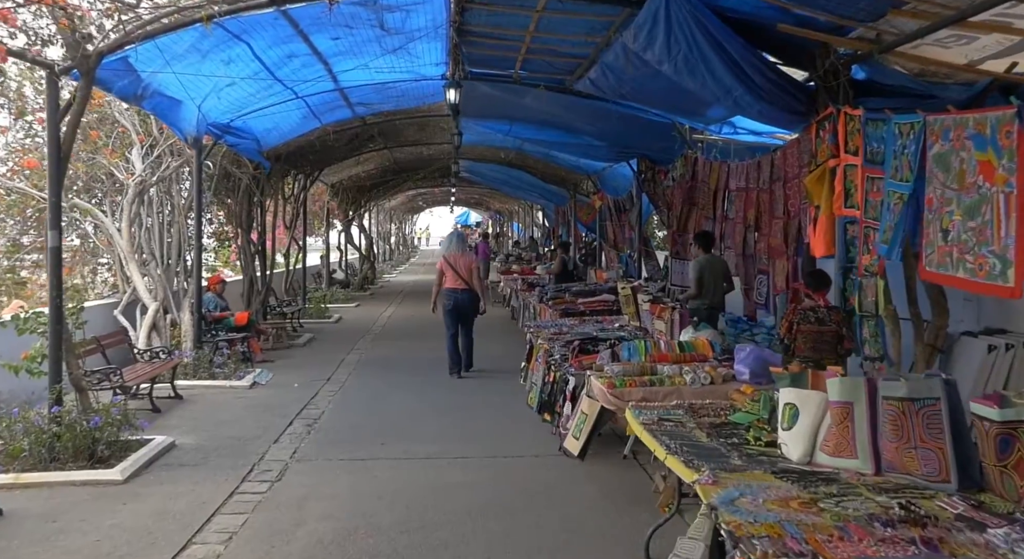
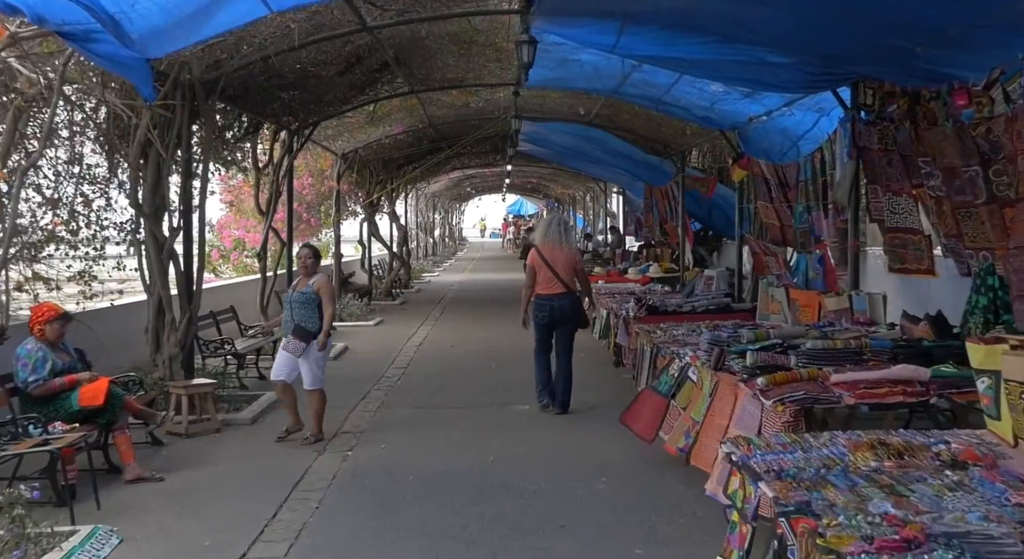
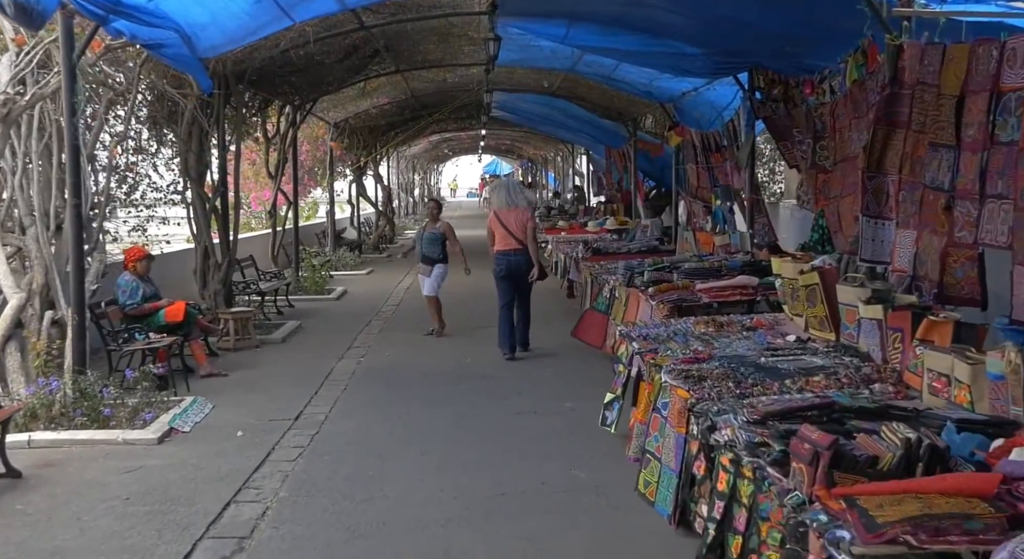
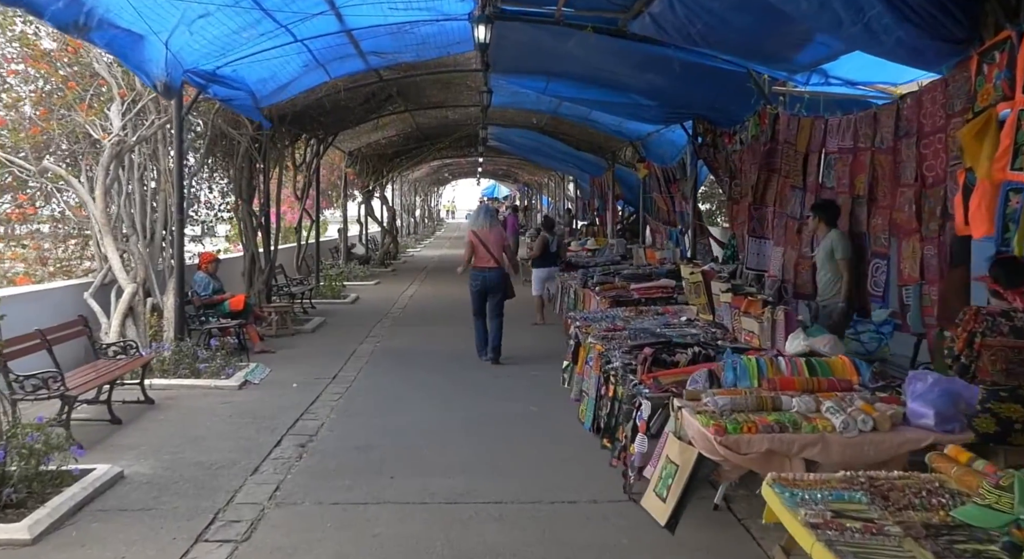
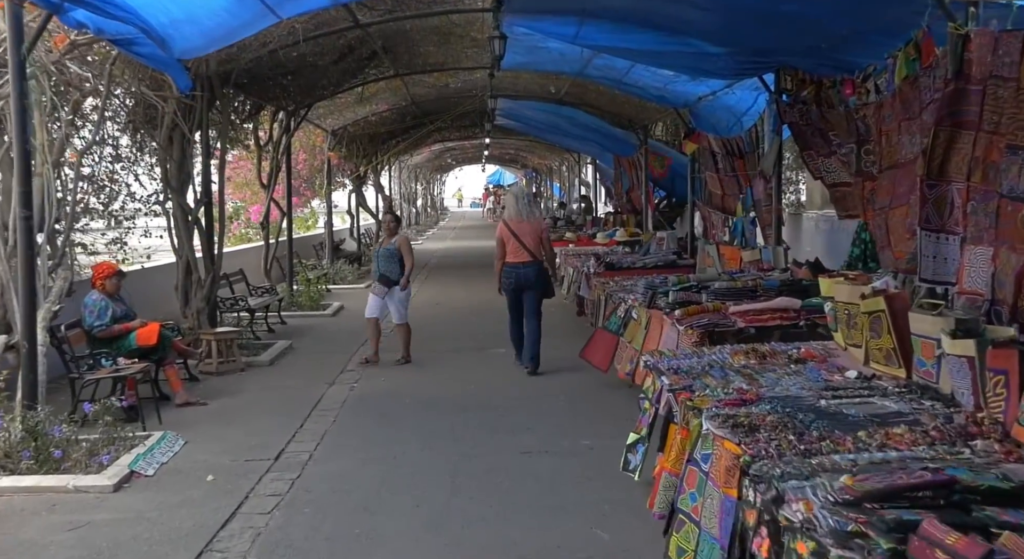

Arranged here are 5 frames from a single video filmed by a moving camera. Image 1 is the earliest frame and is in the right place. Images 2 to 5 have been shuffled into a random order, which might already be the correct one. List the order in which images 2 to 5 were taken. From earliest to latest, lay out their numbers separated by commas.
4, 3, 5, 2
